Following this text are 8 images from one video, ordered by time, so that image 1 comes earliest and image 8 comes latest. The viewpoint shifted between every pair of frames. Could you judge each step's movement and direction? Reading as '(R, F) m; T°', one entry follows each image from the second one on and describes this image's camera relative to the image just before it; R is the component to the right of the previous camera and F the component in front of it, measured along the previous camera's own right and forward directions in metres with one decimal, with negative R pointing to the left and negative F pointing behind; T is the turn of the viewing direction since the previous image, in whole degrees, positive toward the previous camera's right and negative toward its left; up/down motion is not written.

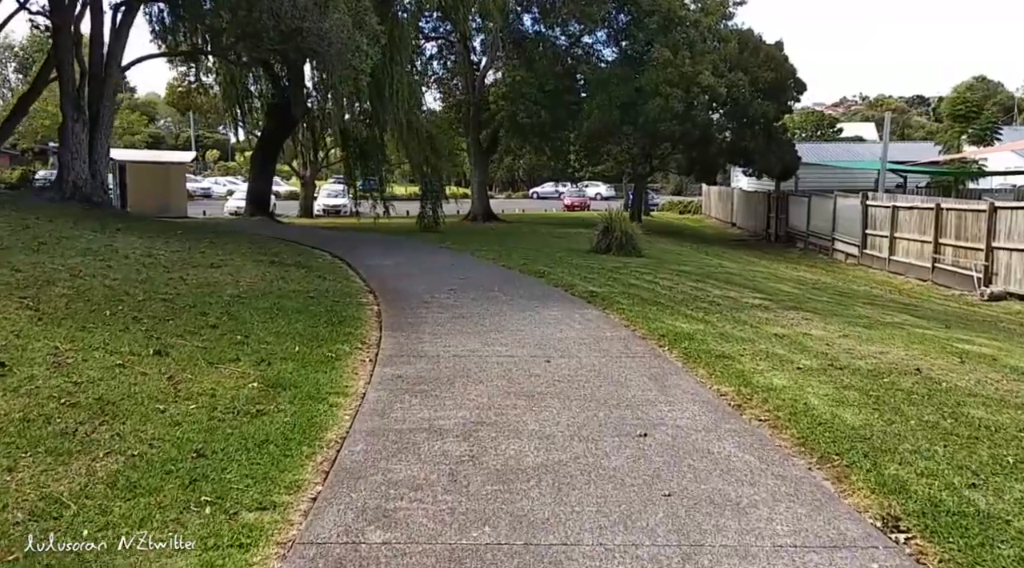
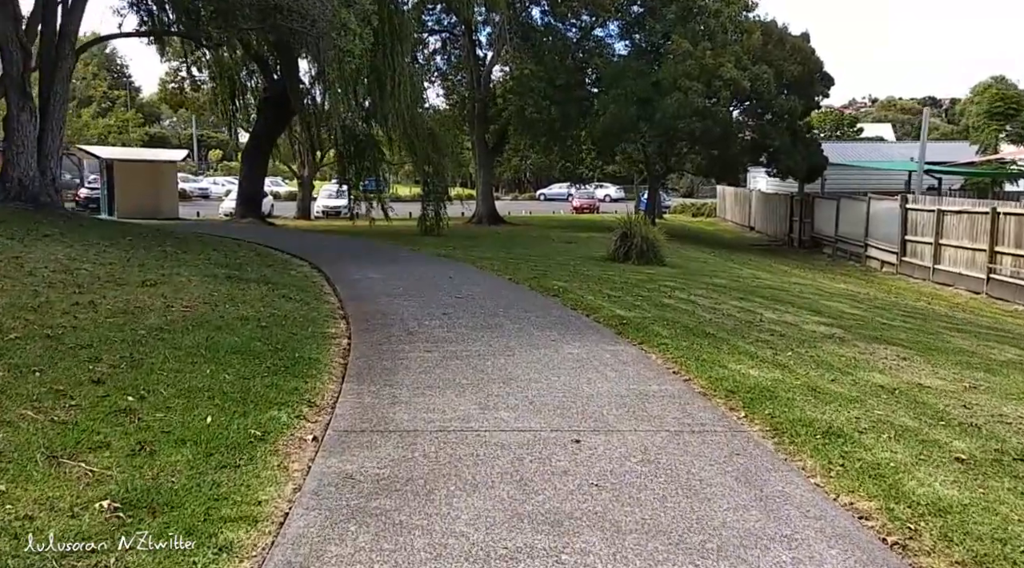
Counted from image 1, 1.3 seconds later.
(0.0, +1.9) m; 0°
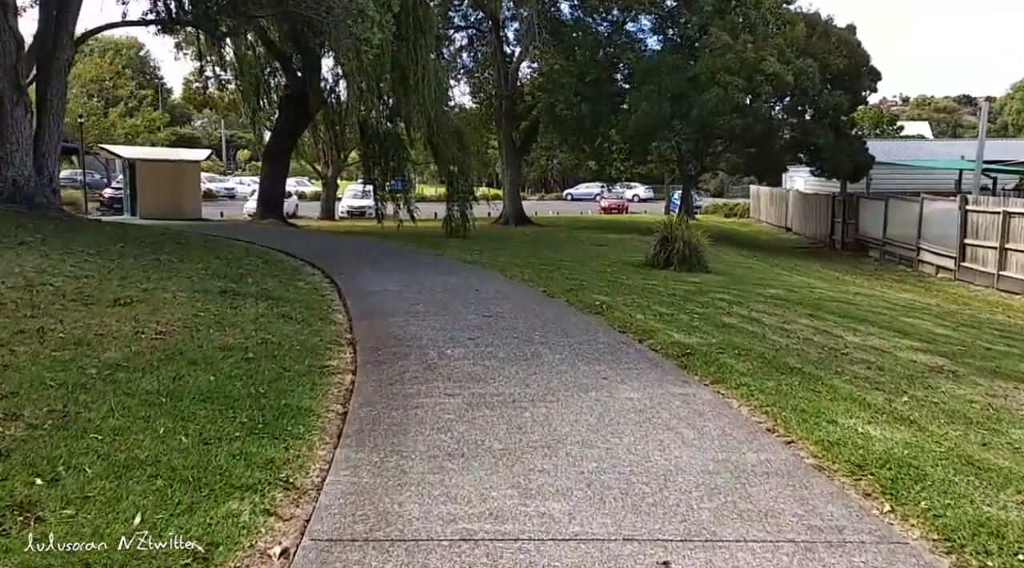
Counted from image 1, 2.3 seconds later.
(-0.1, +1.3) m; -2°
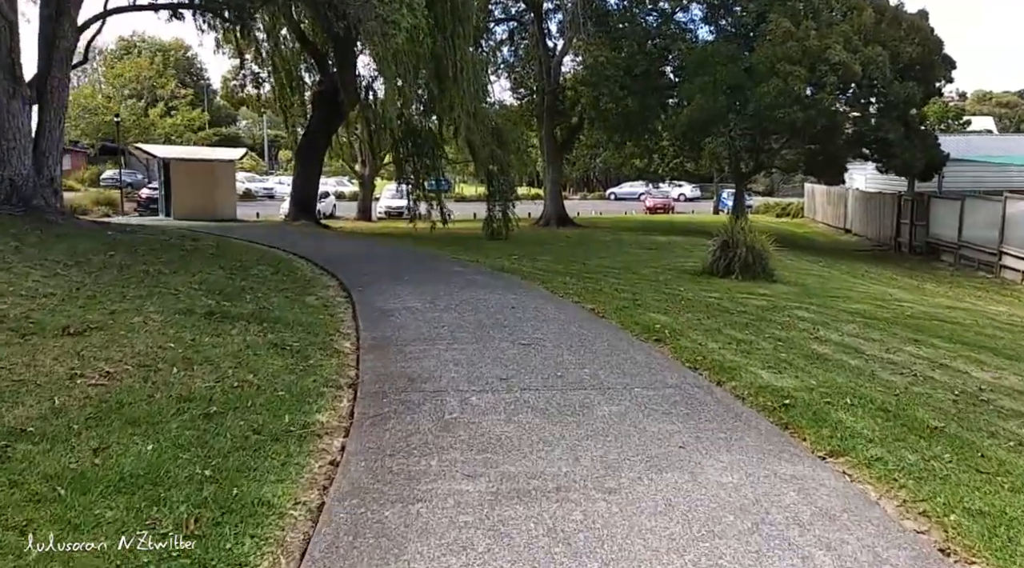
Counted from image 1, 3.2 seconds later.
(0.0, +1.4) m; -3°
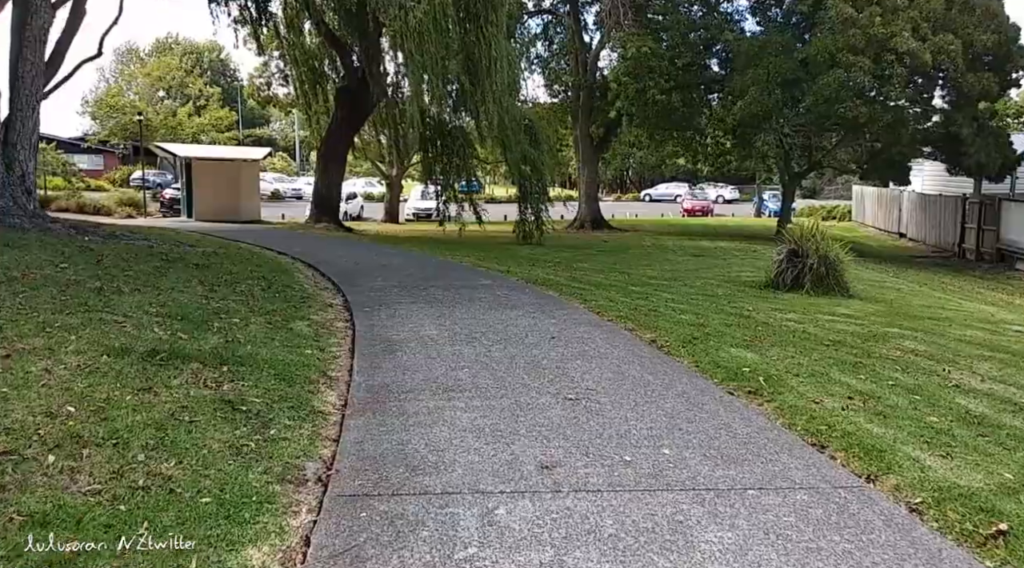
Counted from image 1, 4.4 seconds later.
(-0.1, +1.7) m; -2°
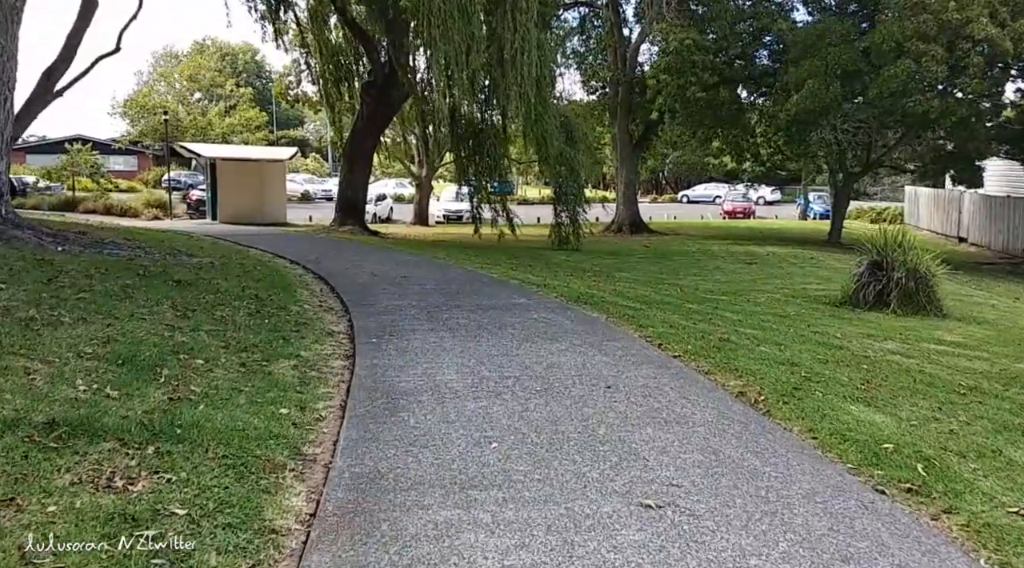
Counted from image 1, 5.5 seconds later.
(-0.1, +1.5) m; -2°
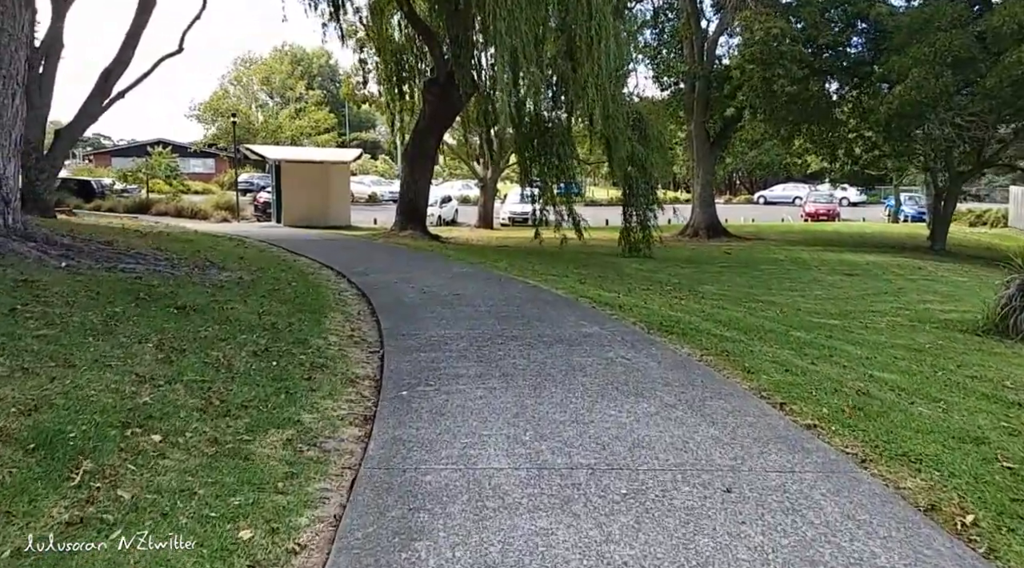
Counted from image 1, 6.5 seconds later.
(0.0, +1.5) m; -4°
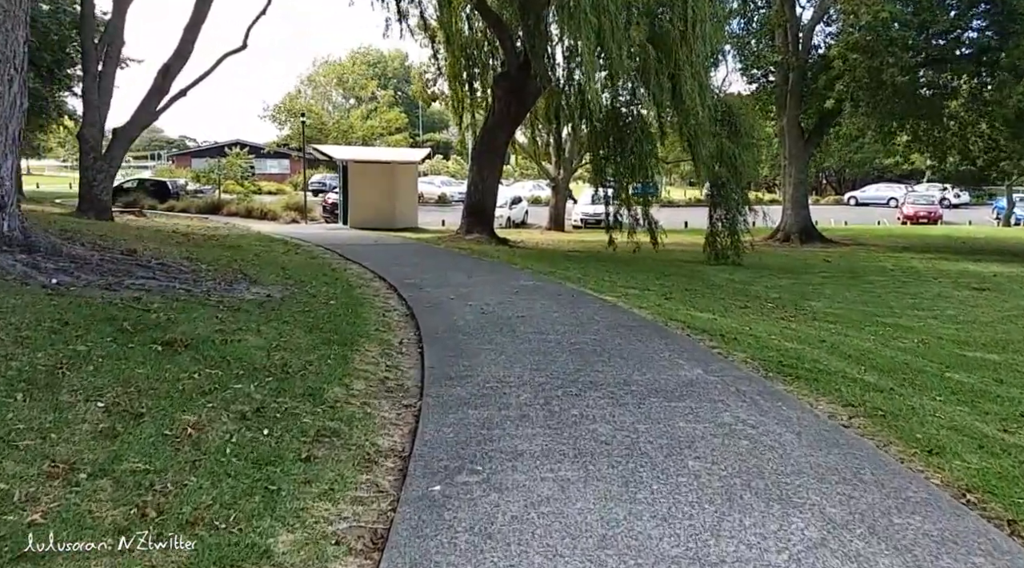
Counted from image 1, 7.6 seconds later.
(0.0, +1.6) m; -4°
